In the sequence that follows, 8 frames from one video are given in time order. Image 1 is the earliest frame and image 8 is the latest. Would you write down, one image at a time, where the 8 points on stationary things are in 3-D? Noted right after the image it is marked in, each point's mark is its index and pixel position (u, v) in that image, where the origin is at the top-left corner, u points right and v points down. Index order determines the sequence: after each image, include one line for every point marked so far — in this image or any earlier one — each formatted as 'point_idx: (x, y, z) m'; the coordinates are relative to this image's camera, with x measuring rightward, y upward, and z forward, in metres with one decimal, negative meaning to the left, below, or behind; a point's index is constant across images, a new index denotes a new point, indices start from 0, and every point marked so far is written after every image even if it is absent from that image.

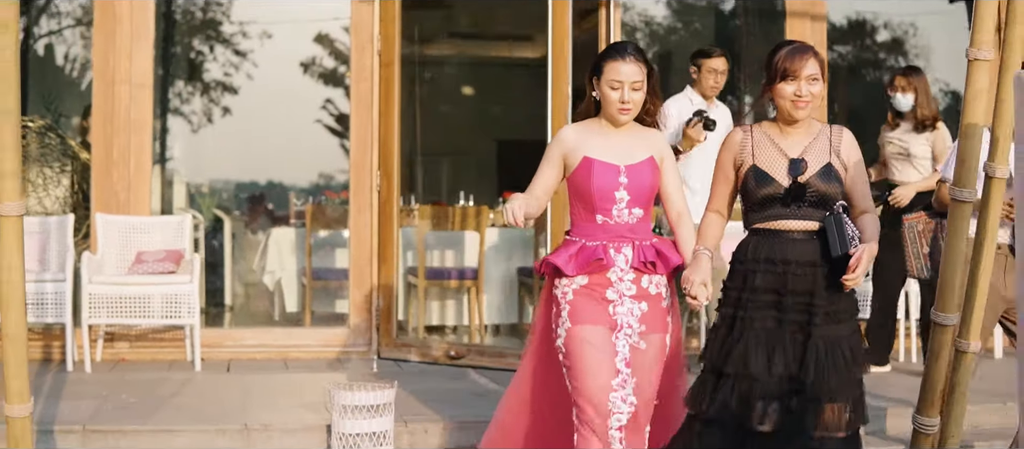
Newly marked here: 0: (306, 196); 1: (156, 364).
0: (-0.7, +0.1, +7.7) m
1: (-1.1, -0.4, +7.1) m
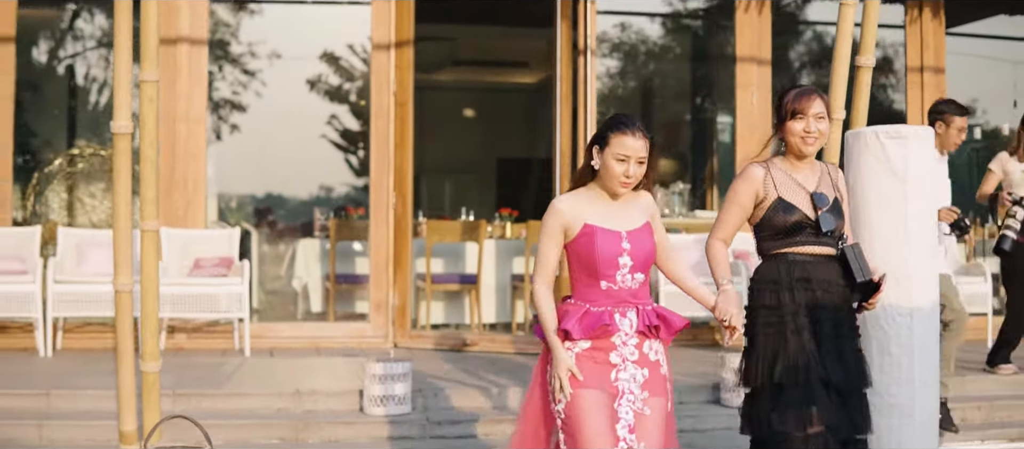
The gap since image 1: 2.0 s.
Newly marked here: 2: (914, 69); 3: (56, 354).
0: (-0.7, 0.0, +9.2) m
1: (-1.1, -0.5, +8.6) m
2: (+1.7, +0.7, +9.9) m
3: (-1.6, -0.5, +8.4) m
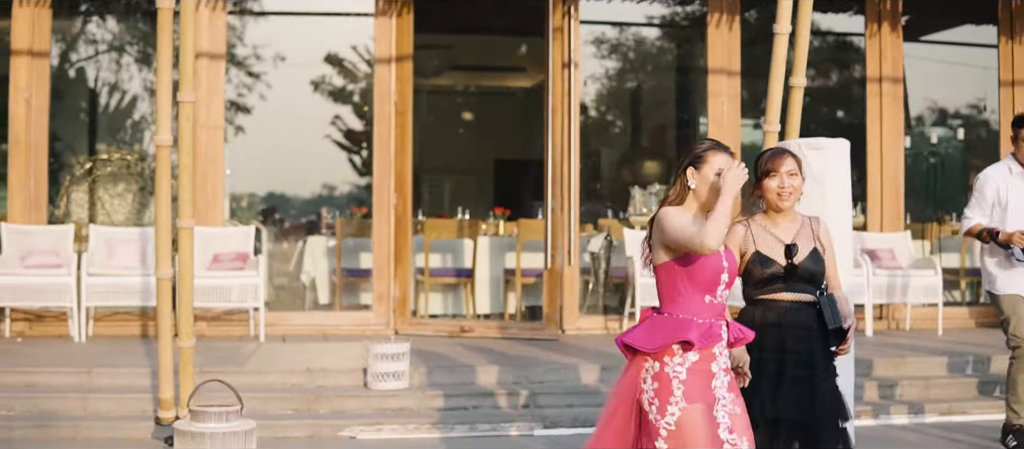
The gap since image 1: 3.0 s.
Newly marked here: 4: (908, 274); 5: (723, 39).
0: (-0.7, +0.1, +10.0) m
1: (-1.1, -0.5, +9.5) m
2: (+1.6, +0.7, +10.7) m
3: (-1.7, -0.5, +9.3) m
4: (+1.7, -0.2, +10.1) m
5: (+0.9, +0.8, +10.4) m
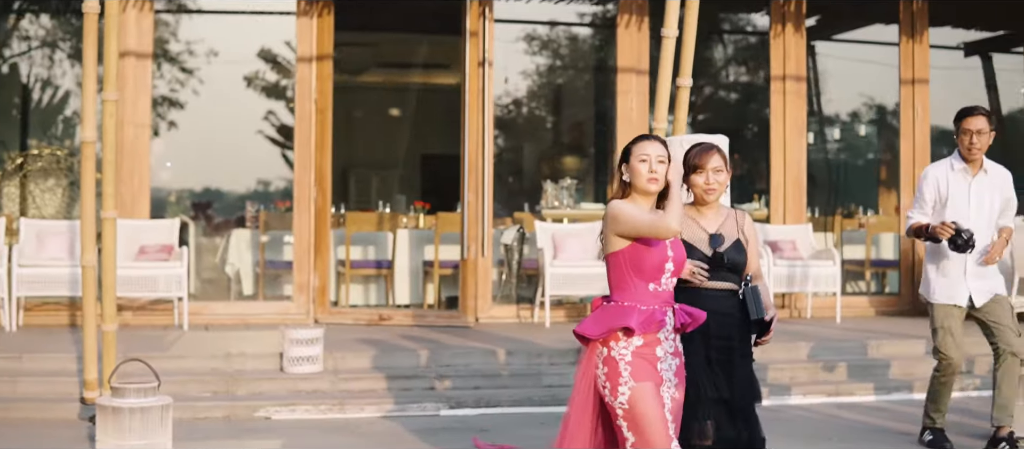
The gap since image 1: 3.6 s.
0: (-1.1, +0.1, +10.4) m
1: (-1.5, -0.4, +9.8) m
2: (+1.2, +0.7, +11.2) m
3: (-2.0, -0.4, +9.6) m
4: (+1.3, -0.2, +10.5) m
5: (+0.6, +0.9, +10.8) m
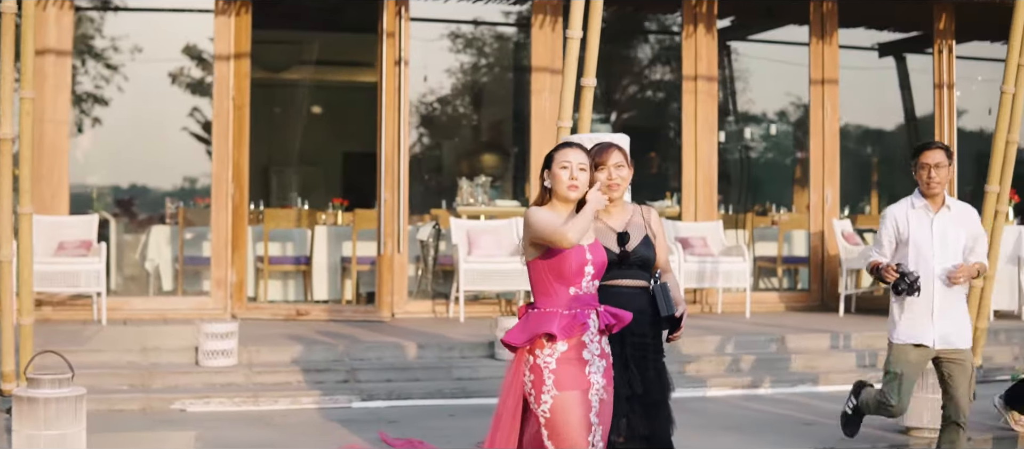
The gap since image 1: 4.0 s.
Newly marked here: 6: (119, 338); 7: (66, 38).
0: (-1.5, +0.1, +10.5) m
1: (-1.9, -0.4, +10.0) m
2: (+0.8, +0.7, +11.4) m
3: (-2.4, -0.4, +9.7) m
4: (+0.9, -0.2, +10.7) m
5: (+0.2, +0.9, +11.0) m
6: (-1.4, -0.4, +8.5) m
7: (-1.9, +0.8, +10.3) m
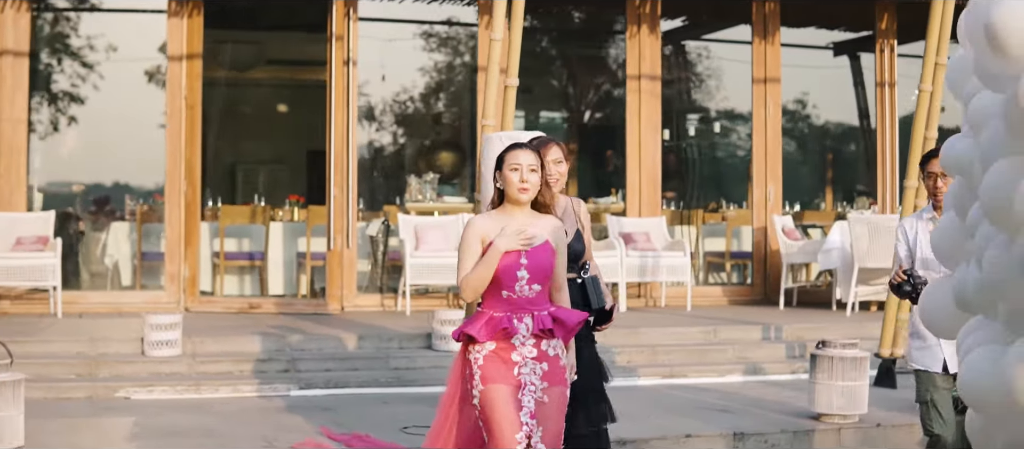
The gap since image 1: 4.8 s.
0: (-1.7, +0.1, +10.8) m
1: (-2.1, -0.4, +10.2) m
2: (+0.6, +0.7, +11.7) m
3: (-2.6, -0.4, +10.0) m
4: (+0.7, -0.1, +11.0) m
5: (-0.1, +0.9, +11.3) m
6: (-1.6, -0.4, +8.7) m
7: (-2.2, +0.8, +10.5) m
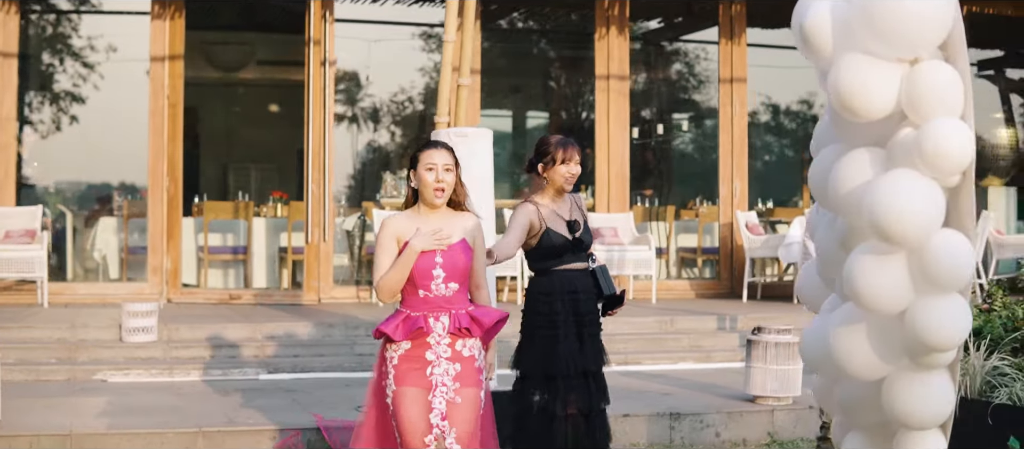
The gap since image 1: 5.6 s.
0: (-1.9, +0.1, +11.3) m
1: (-2.2, -0.4, +10.7) m
2: (+0.5, +0.8, +12.1) m
3: (-2.7, -0.4, +10.4) m
4: (+0.5, -0.1, +11.4) m
5: (-0.2, +0.9, +11.7) m
6: (-1.8, -0.4, +9.2) m
7: (-2.3, +0.9, +11.0) m
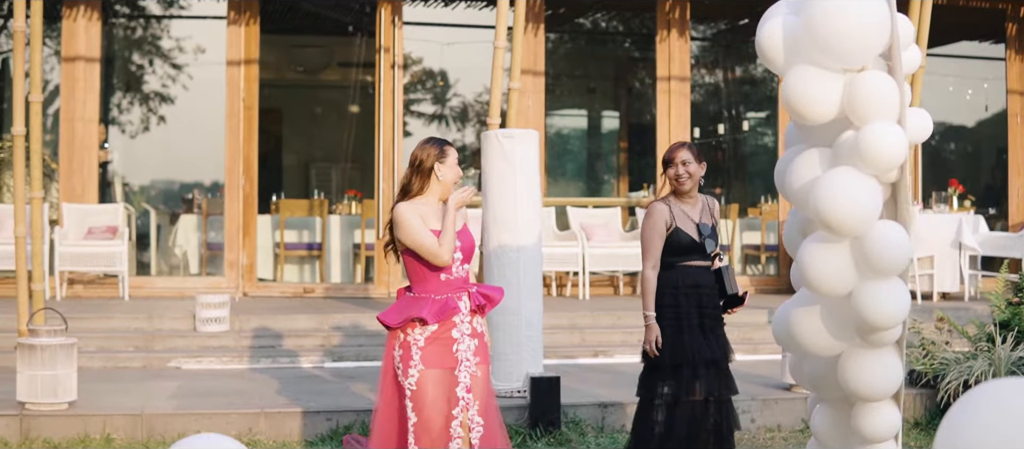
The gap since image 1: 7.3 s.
0: (-1.6, +0.2, +11.7) m
1: (-1.9, -0.3, +11.2) m
2: (+0.8, +0.8, +12.5) m
3: (-2.5, -0.4, +11.0) m
4: (+0.9, -0.1, +11.8) m
5: (+0.1, +0.9, +12.2) m
6: (-1.5, -0.3, +9.6) m
7: (-2.0, +0.9, +11.5) m
